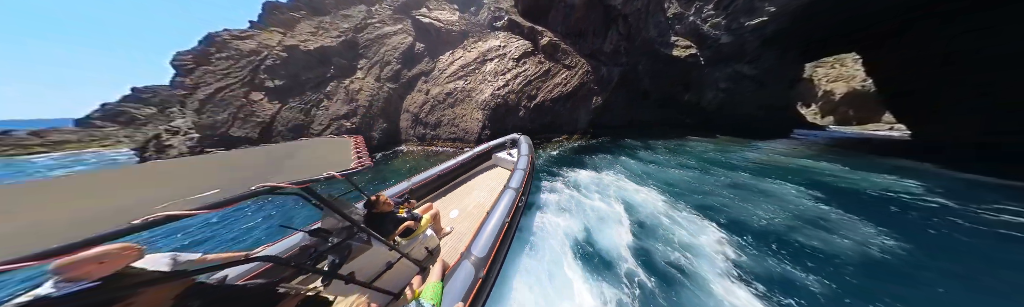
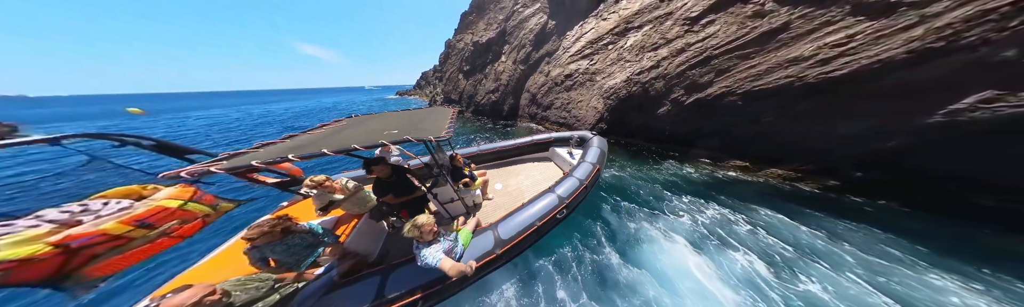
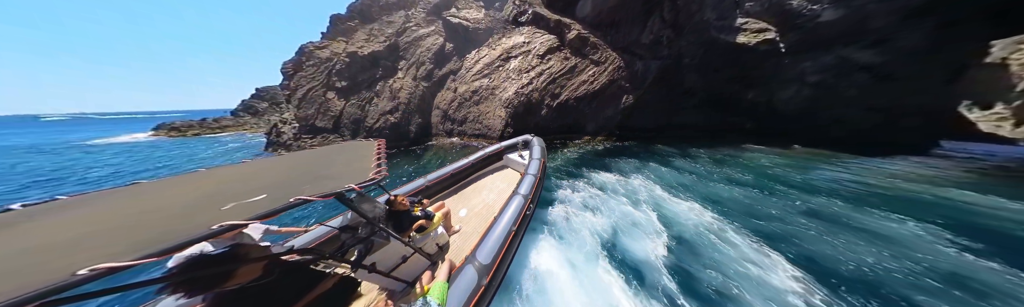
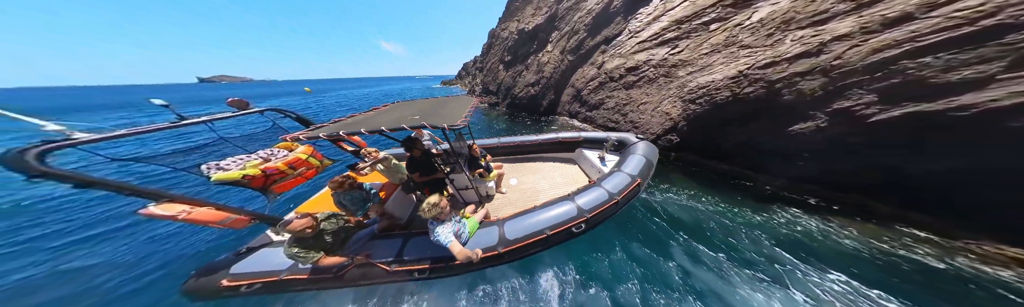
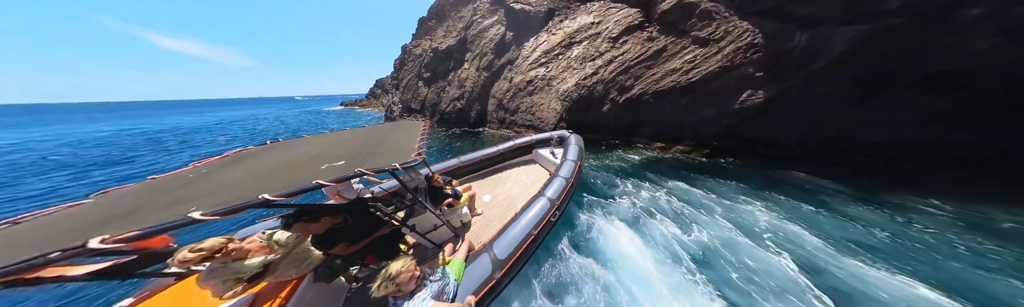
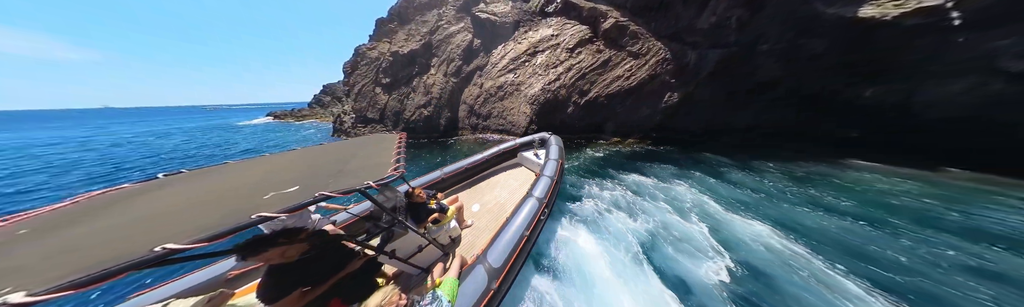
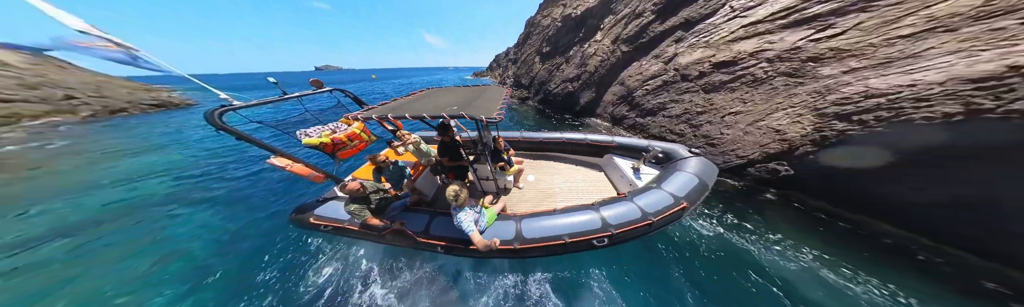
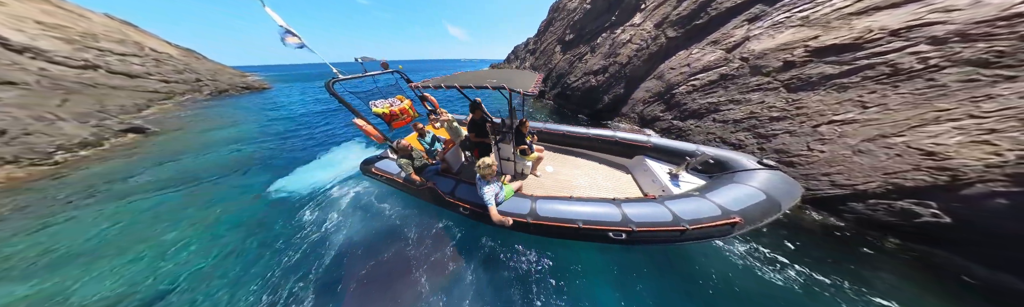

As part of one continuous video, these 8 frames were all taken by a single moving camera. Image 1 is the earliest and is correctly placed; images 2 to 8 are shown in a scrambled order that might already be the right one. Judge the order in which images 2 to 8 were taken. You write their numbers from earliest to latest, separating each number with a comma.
3, 6, 5, 2, 4, 7, 8
